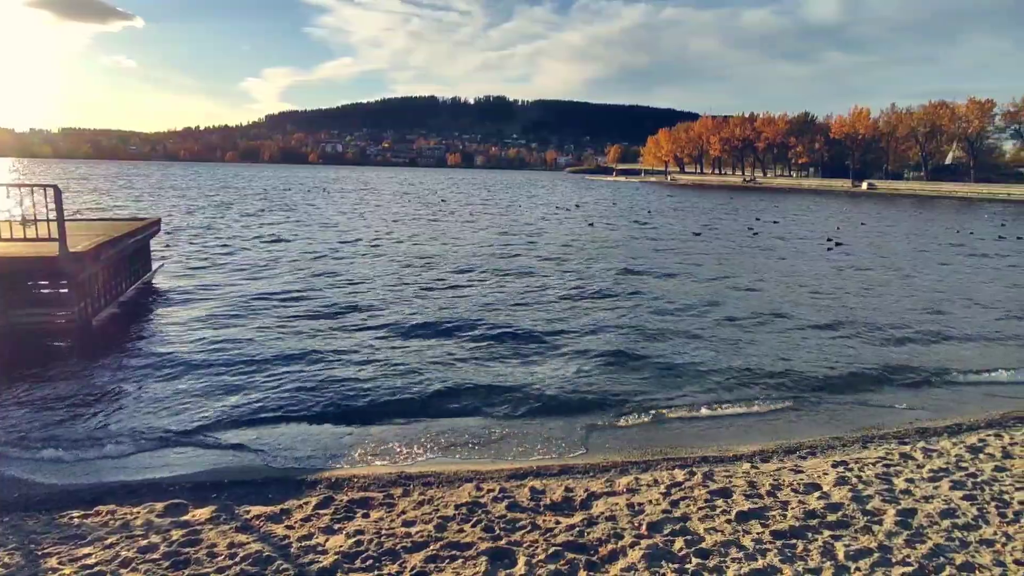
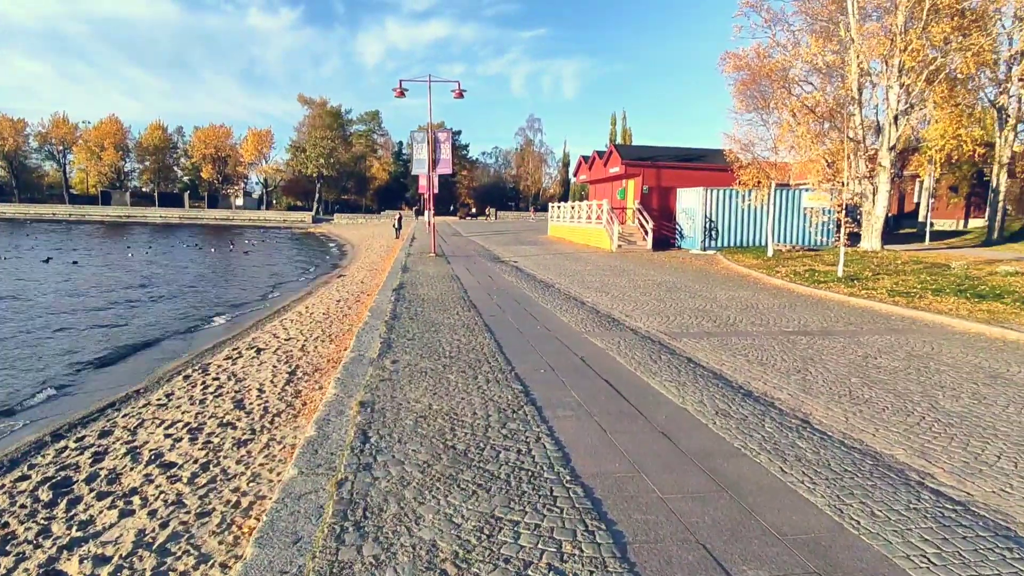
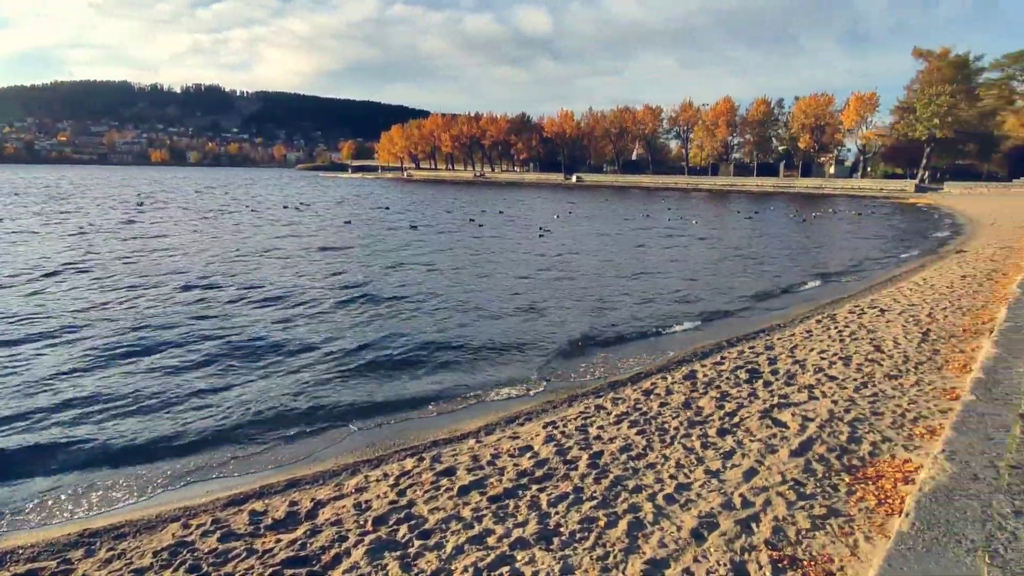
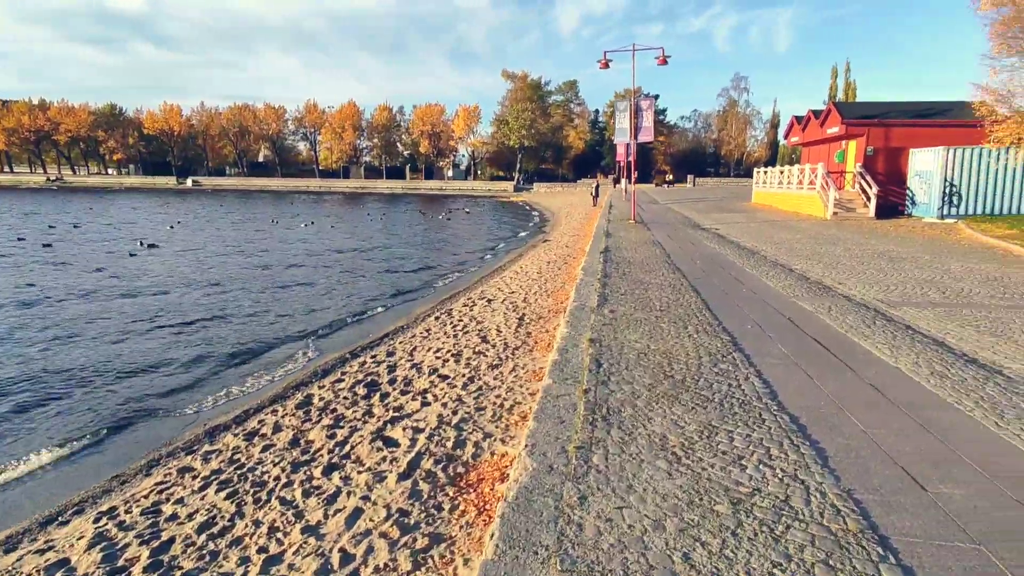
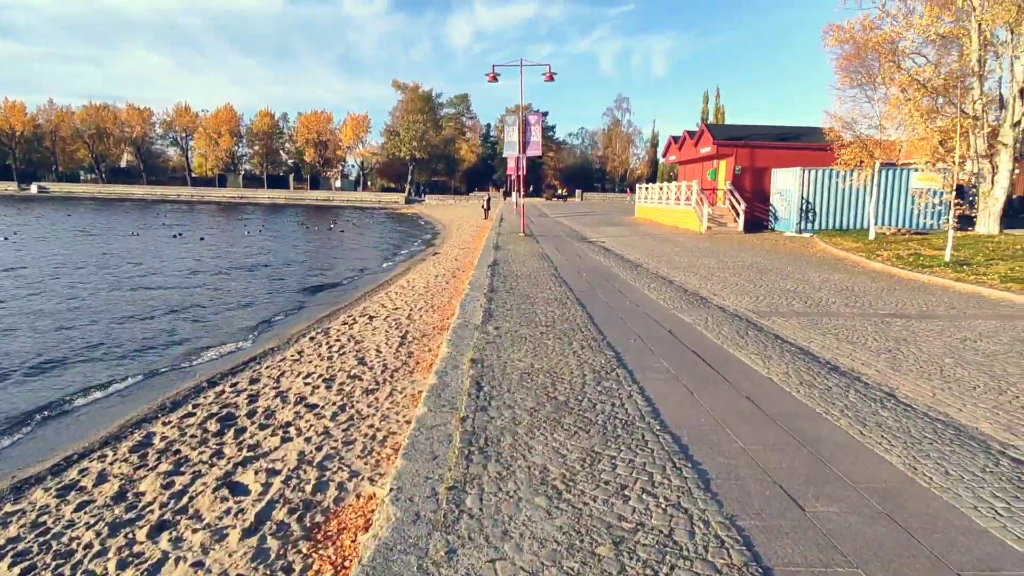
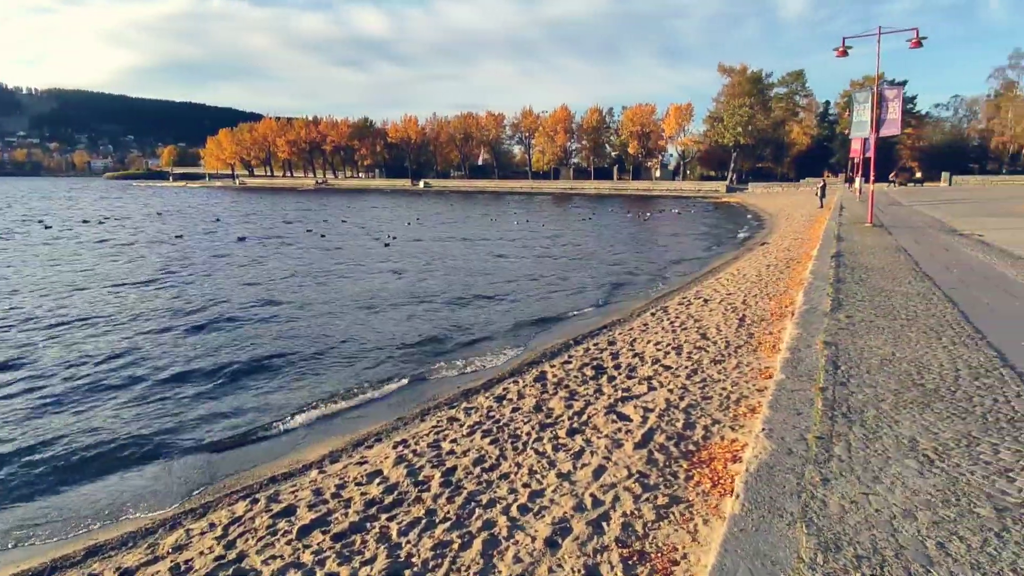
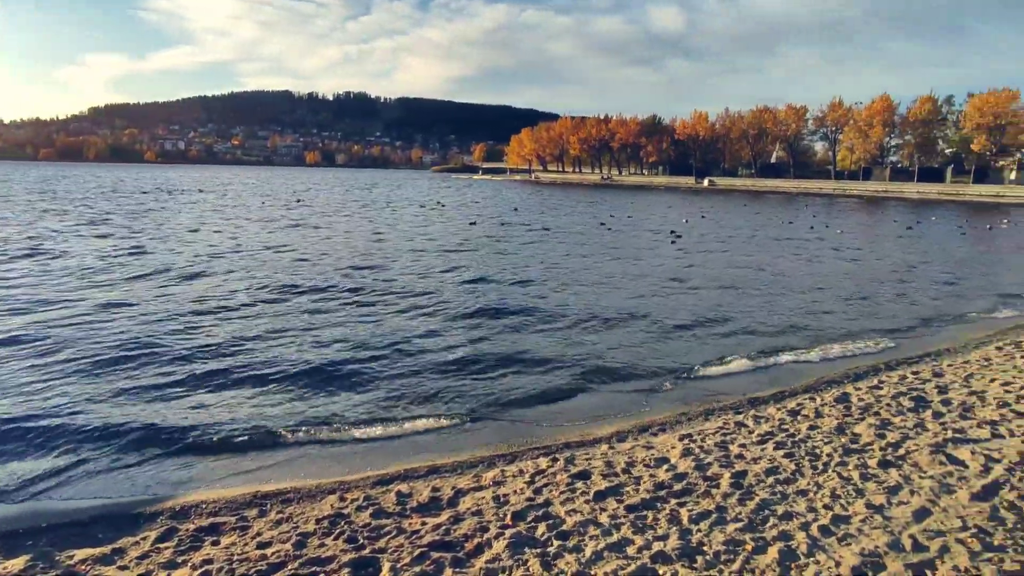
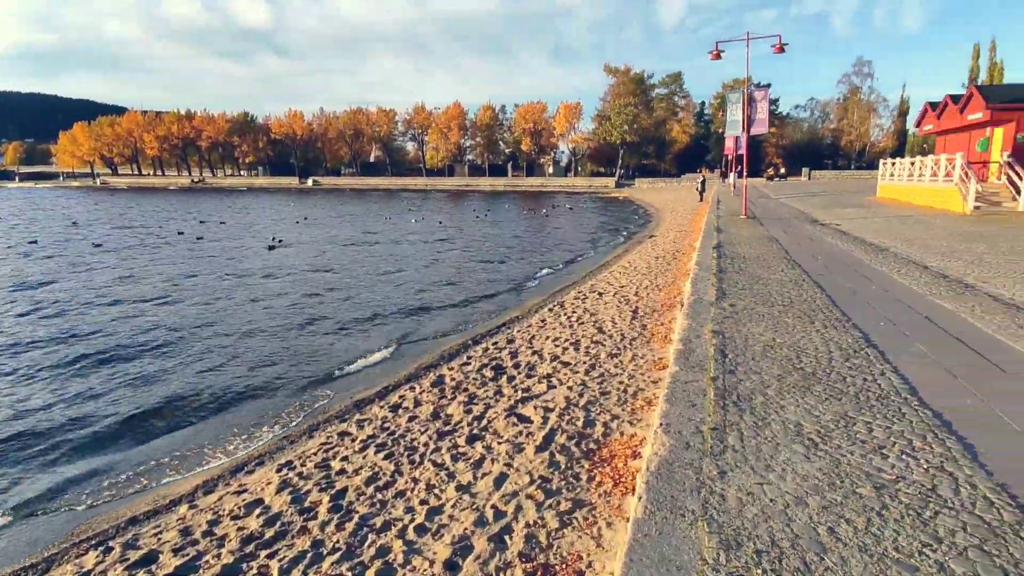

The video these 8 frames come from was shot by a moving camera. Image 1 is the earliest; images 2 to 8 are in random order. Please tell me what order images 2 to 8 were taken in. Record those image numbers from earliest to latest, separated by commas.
7, 3, 6, 8, 4, 5, 2
